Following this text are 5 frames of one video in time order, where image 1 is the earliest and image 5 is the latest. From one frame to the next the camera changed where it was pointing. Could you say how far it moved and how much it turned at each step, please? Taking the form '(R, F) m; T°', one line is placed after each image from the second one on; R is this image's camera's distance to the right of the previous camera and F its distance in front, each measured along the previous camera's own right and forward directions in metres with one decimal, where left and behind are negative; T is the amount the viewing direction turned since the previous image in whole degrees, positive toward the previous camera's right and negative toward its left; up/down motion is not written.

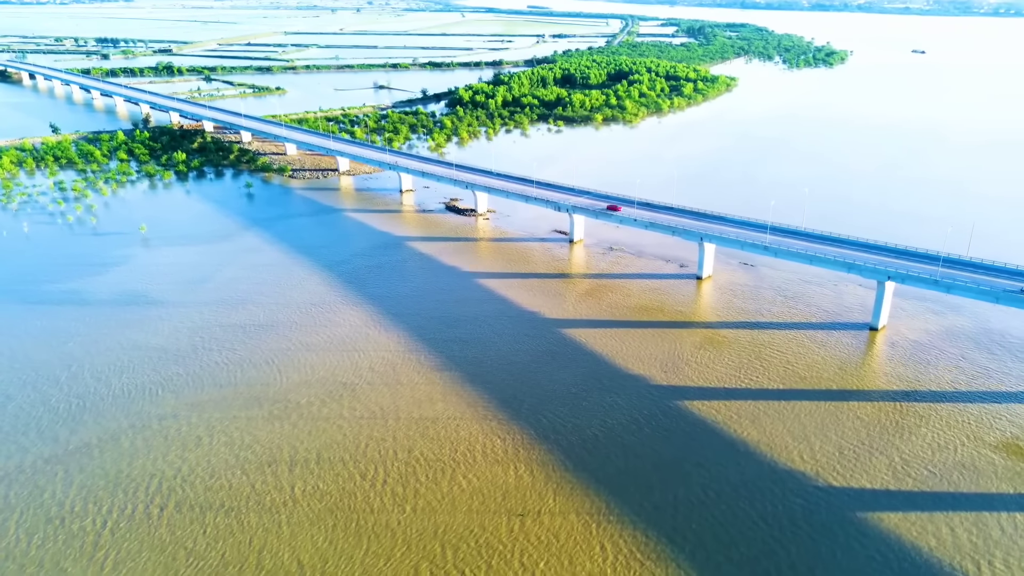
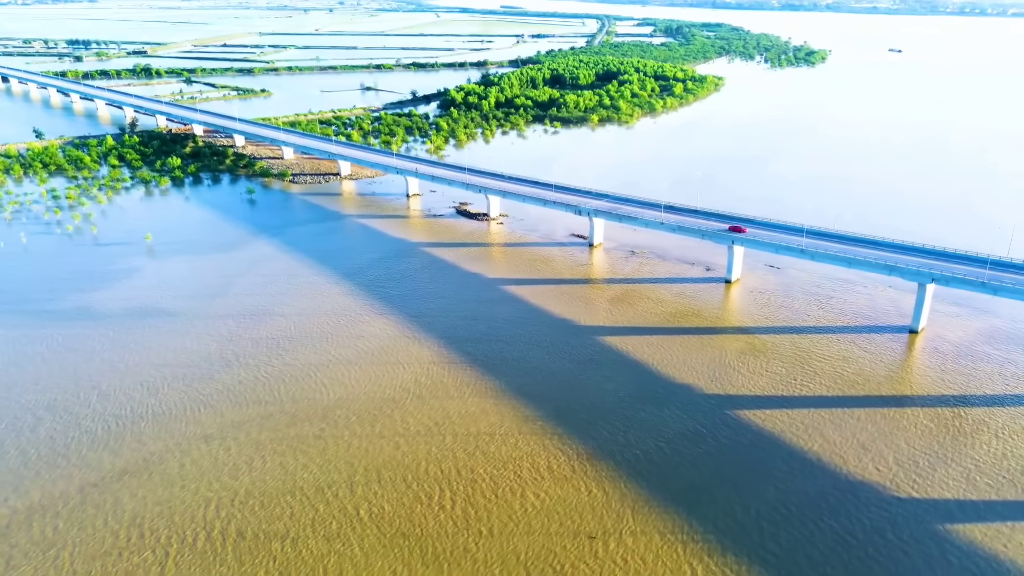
(-2.2, +0.6) m; +2°
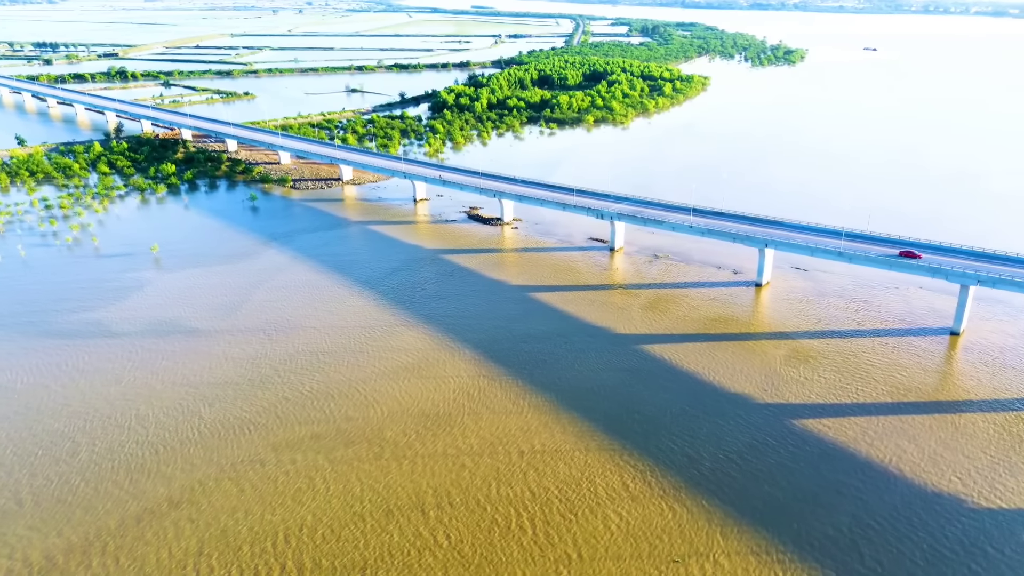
(-2.3, +0.7) m; +2°
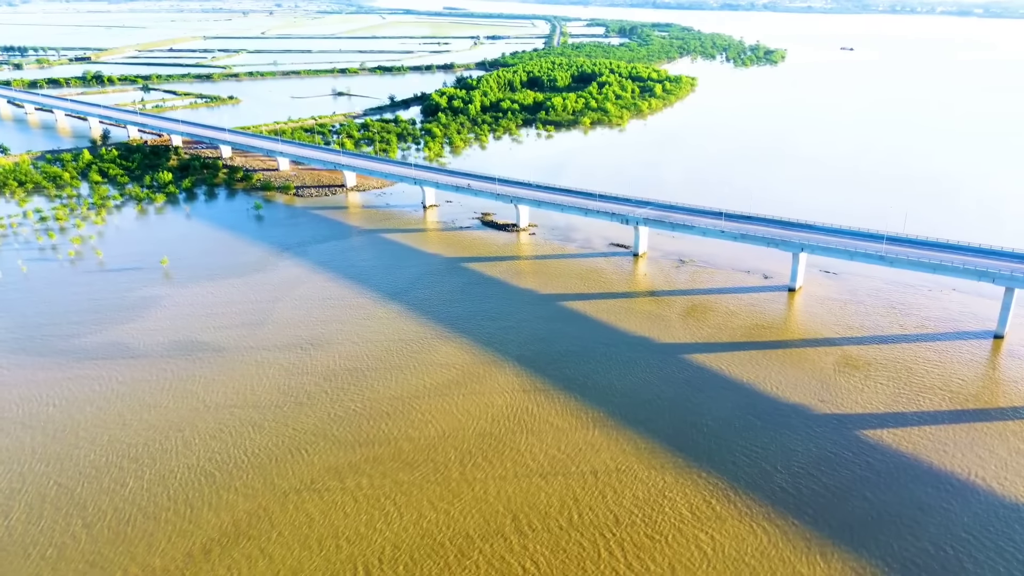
(-2.3, +0.7) m; +2°
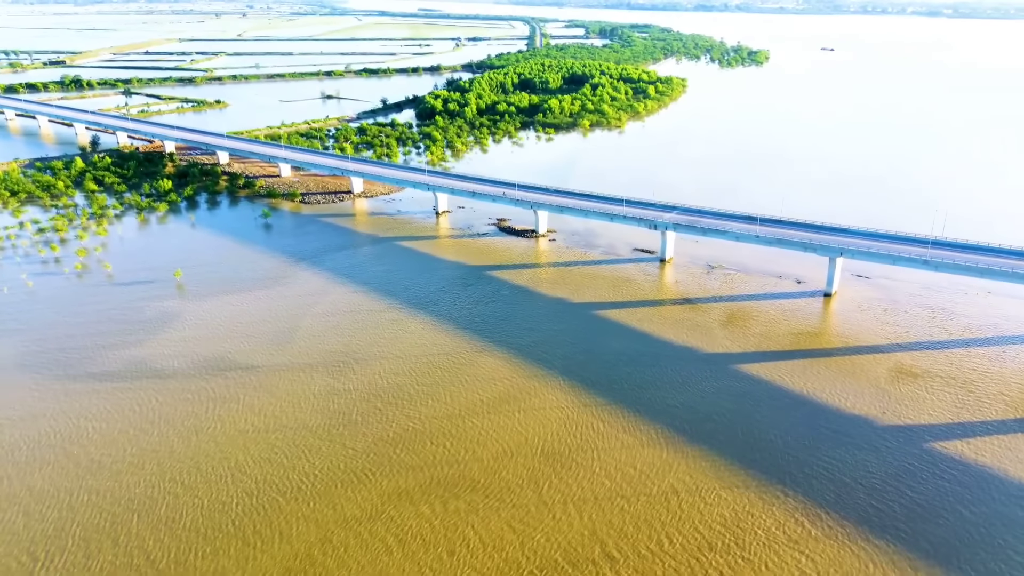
(-2.3, +0.8) m; +2°
